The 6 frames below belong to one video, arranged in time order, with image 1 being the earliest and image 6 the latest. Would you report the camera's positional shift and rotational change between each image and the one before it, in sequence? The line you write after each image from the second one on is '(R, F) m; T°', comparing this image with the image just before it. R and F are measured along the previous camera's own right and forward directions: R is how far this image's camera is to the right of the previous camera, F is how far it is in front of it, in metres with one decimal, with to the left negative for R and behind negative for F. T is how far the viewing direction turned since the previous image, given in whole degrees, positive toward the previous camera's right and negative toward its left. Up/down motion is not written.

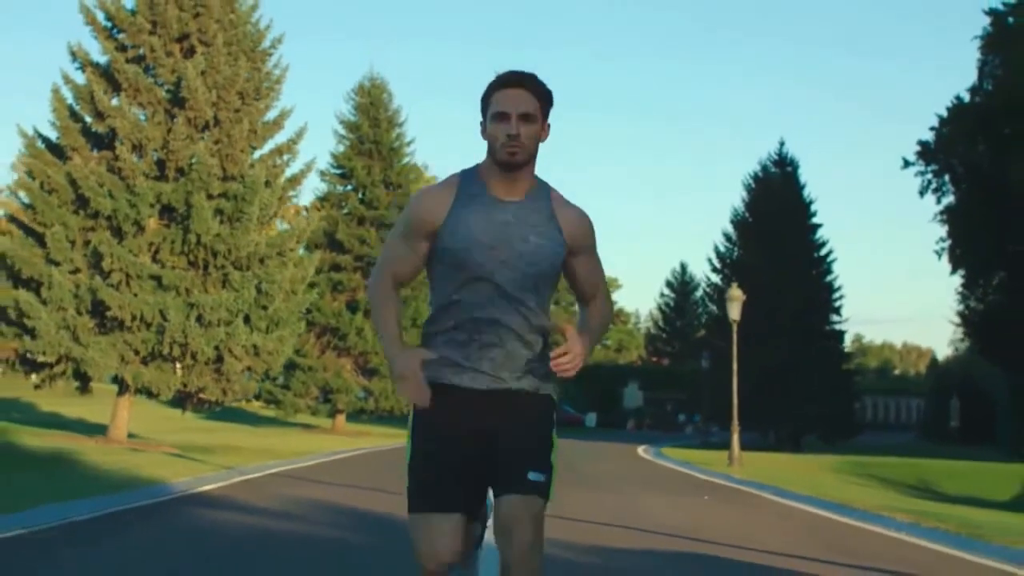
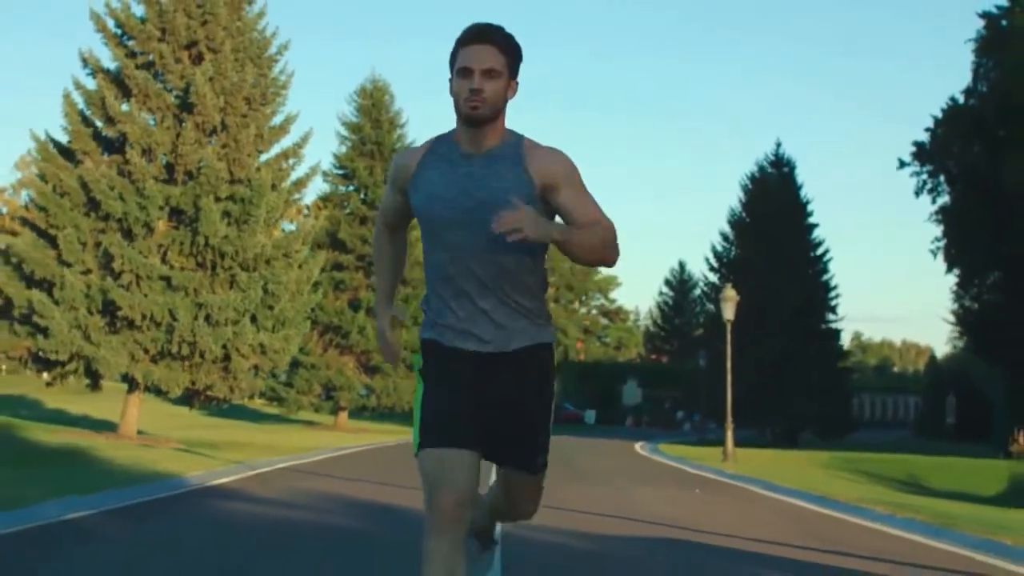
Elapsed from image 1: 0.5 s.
(0.0, -0.8) m; 0°
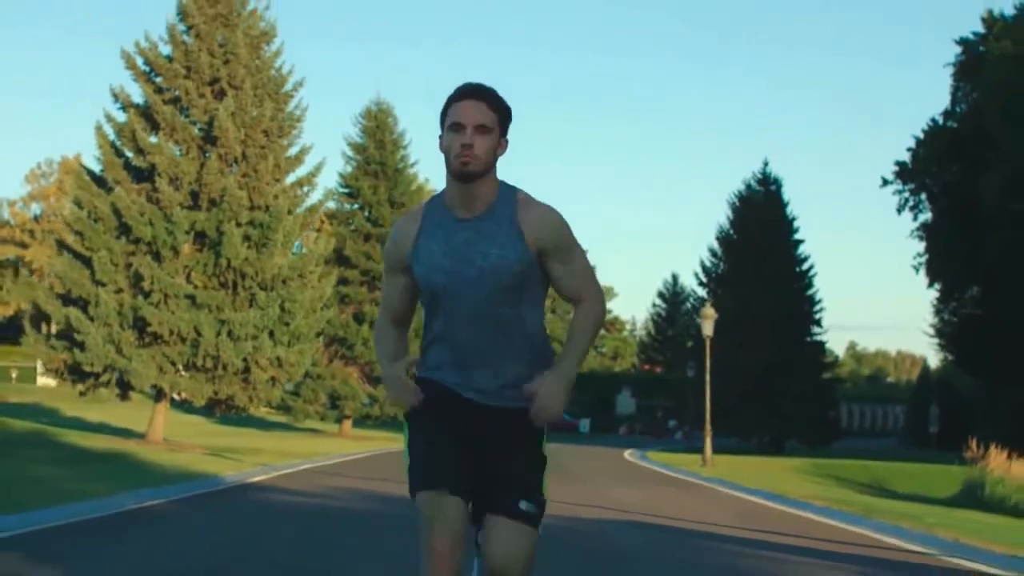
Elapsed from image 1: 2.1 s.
(0.0, -2.8) m; 0°
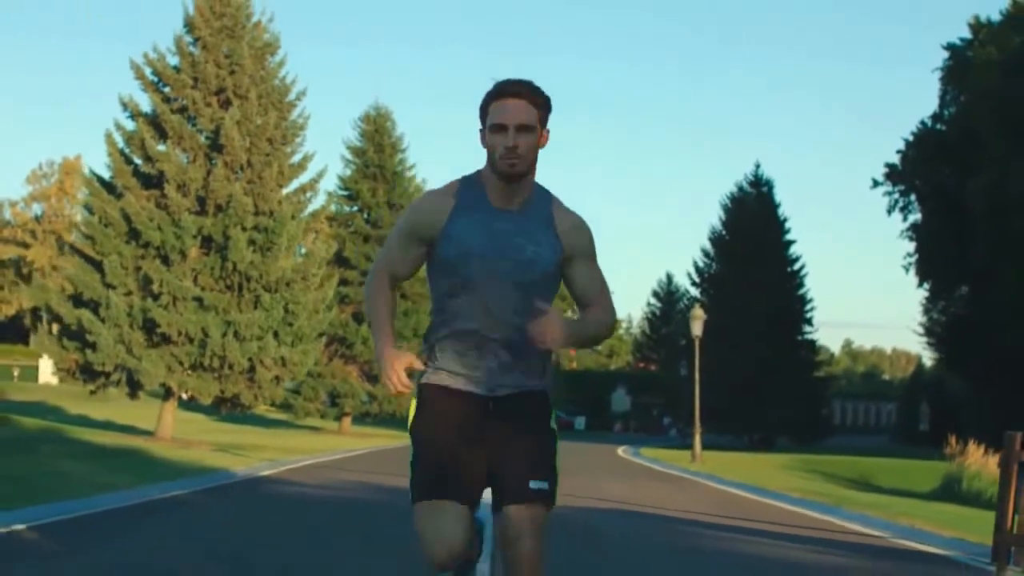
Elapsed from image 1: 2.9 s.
(0.0, -1.3) m; 0°
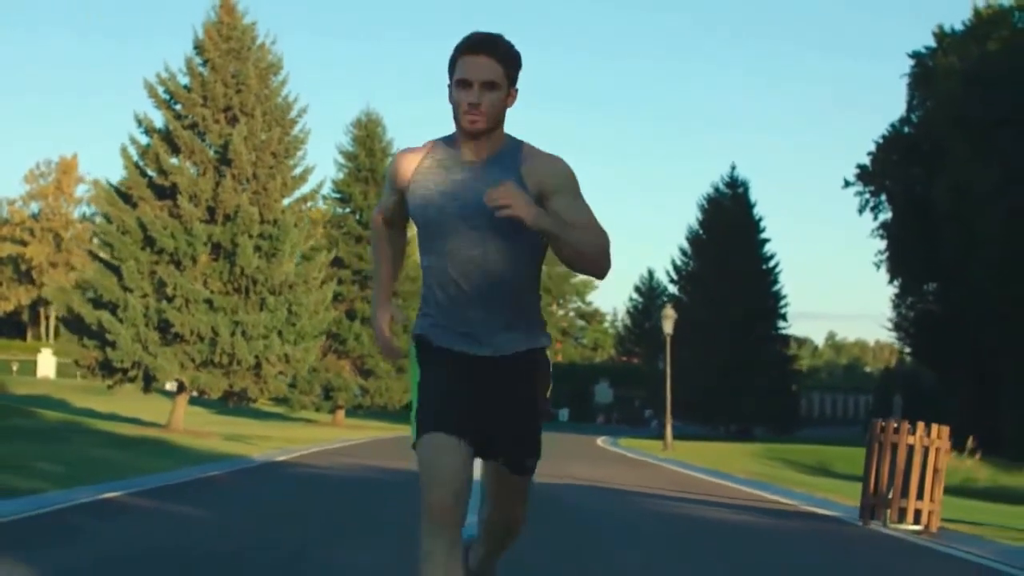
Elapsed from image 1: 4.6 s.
(0.0, -3.0) m; +1°
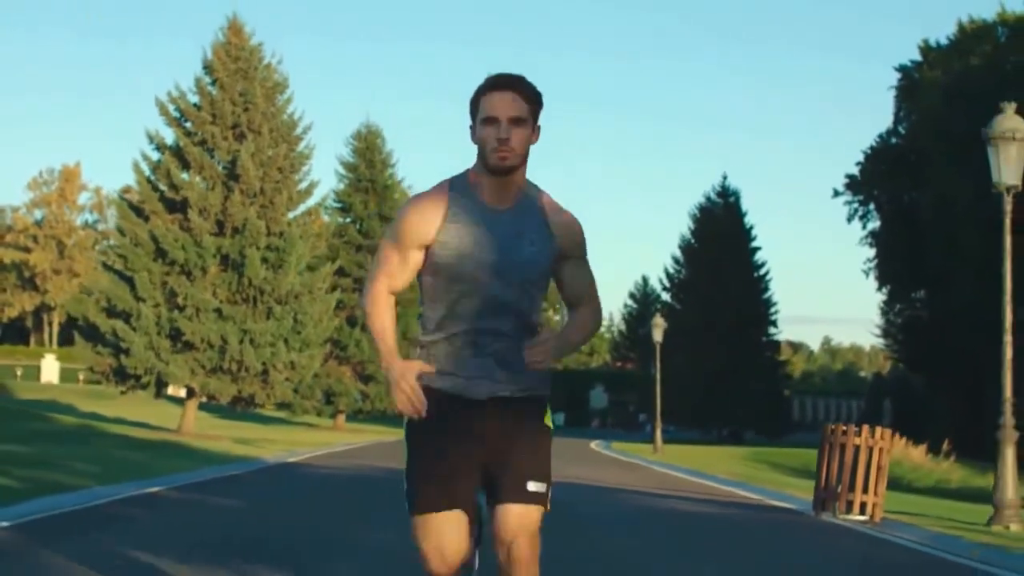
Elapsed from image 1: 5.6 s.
(0.0, -1.7) m; 0°
